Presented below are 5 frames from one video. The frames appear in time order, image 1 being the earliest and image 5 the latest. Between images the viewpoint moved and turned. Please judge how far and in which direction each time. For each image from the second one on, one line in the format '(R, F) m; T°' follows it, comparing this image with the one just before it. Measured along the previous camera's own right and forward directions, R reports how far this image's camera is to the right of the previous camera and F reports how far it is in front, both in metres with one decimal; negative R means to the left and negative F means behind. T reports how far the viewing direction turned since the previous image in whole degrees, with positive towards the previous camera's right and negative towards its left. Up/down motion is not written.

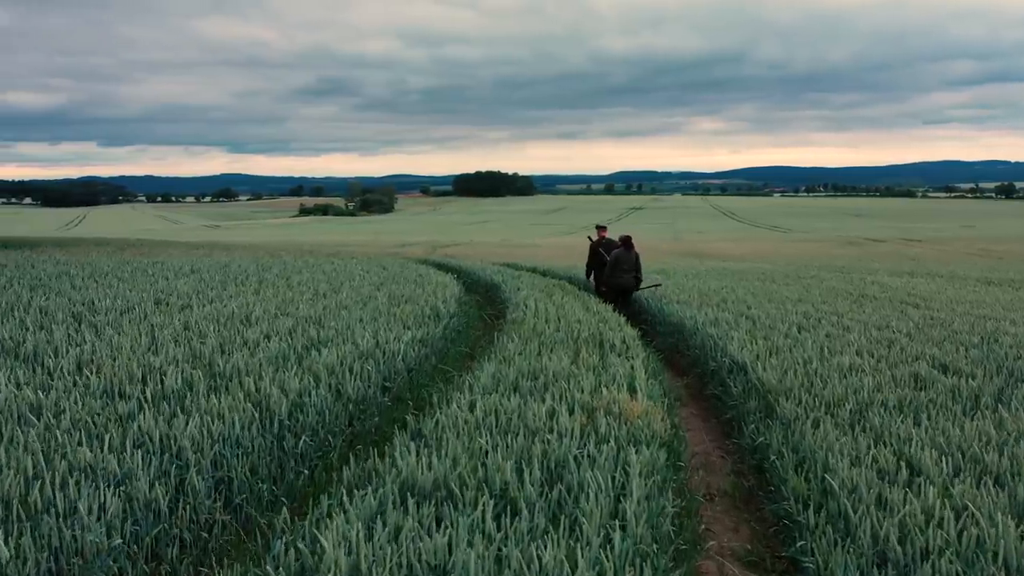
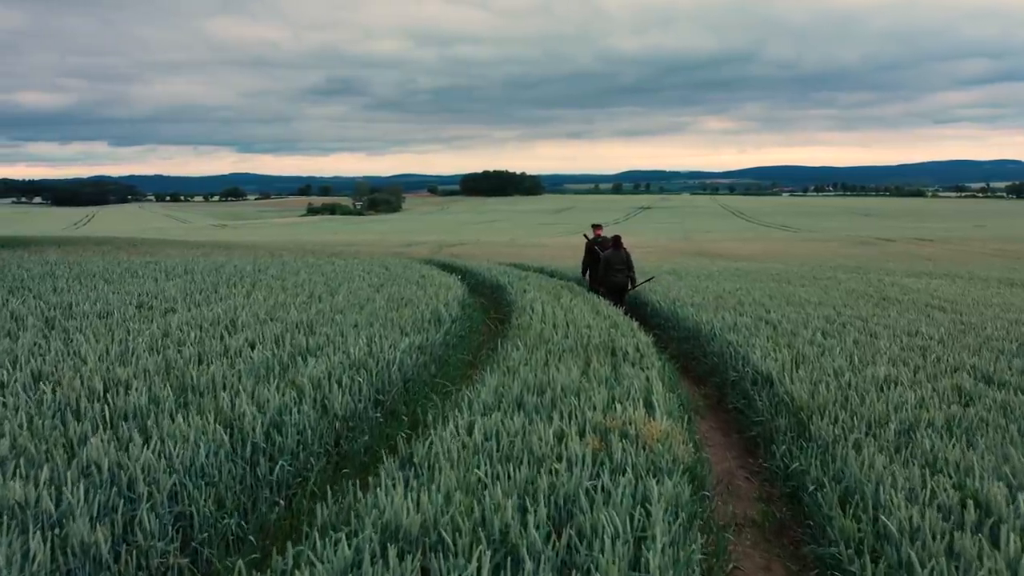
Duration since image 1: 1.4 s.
(0.0, +0.5) m; -1°
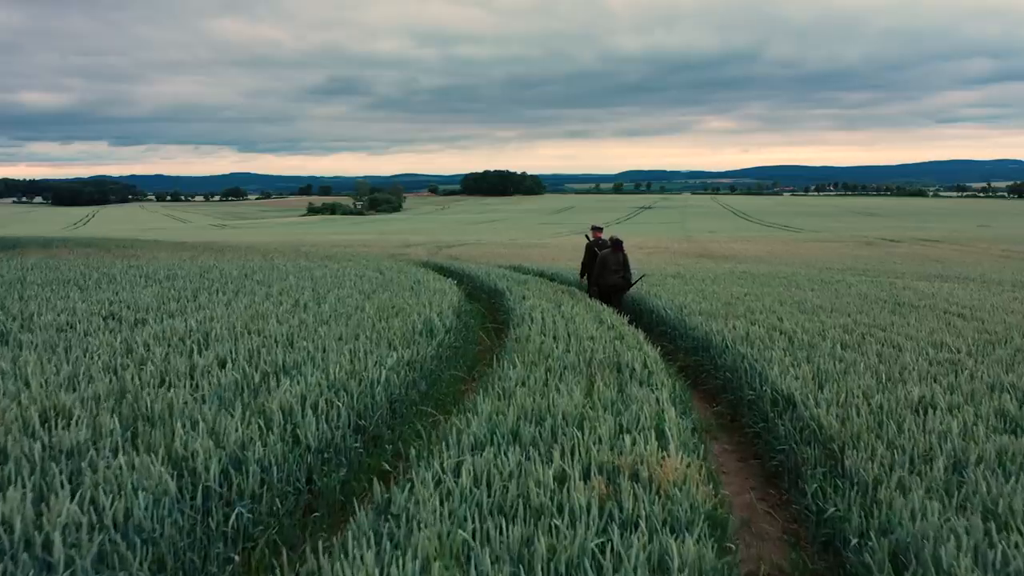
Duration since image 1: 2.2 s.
(0.0, +0.6) m; 0°
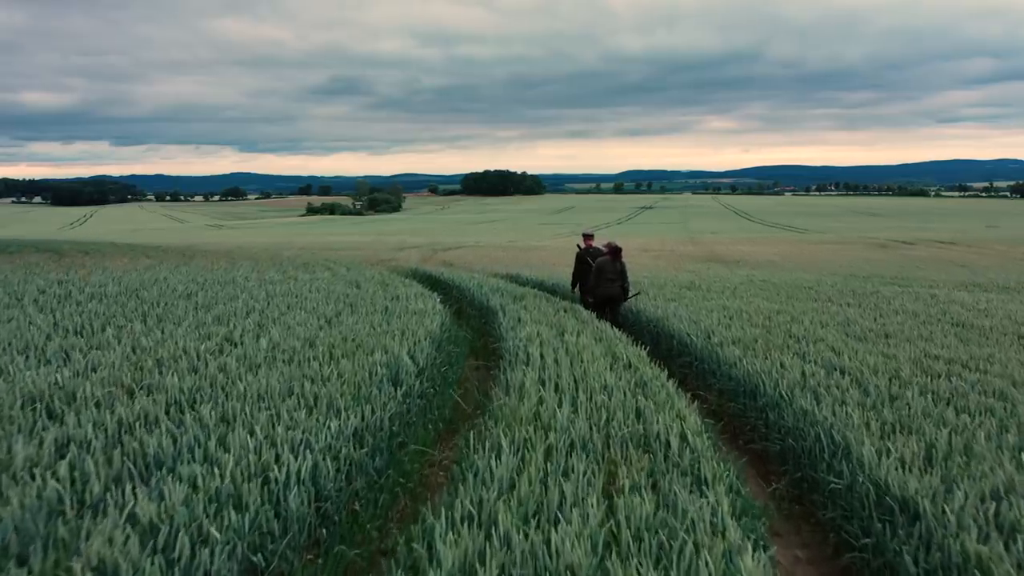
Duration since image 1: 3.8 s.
(+0.1, +1.9) m; 0°
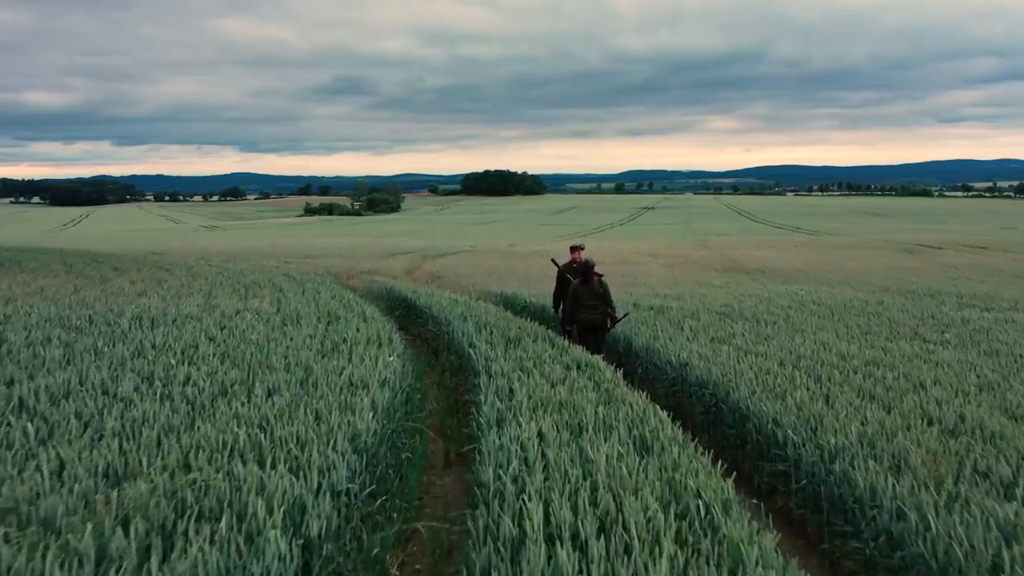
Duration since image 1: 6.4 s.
(+0.1, +3.5) m; 0°
